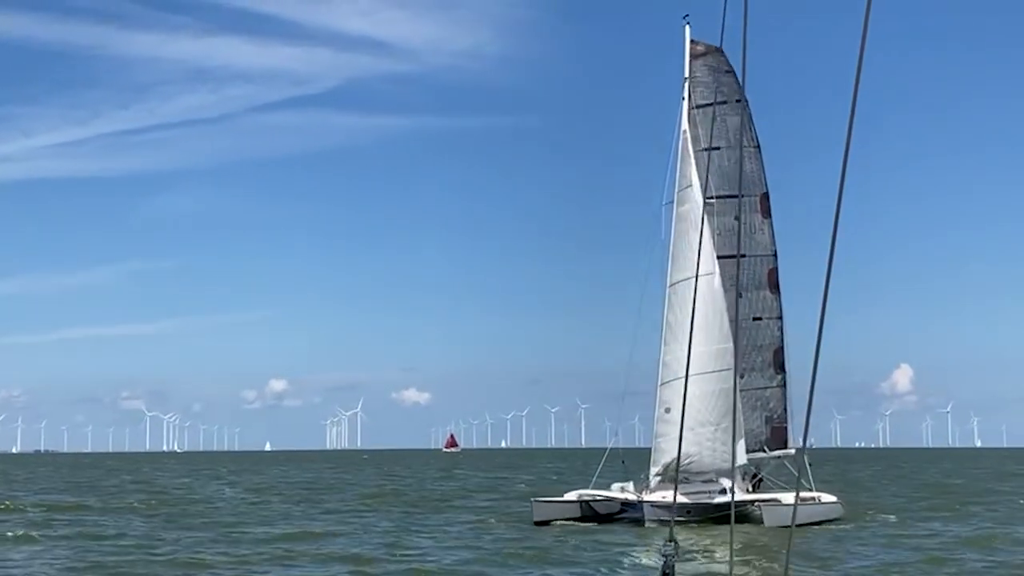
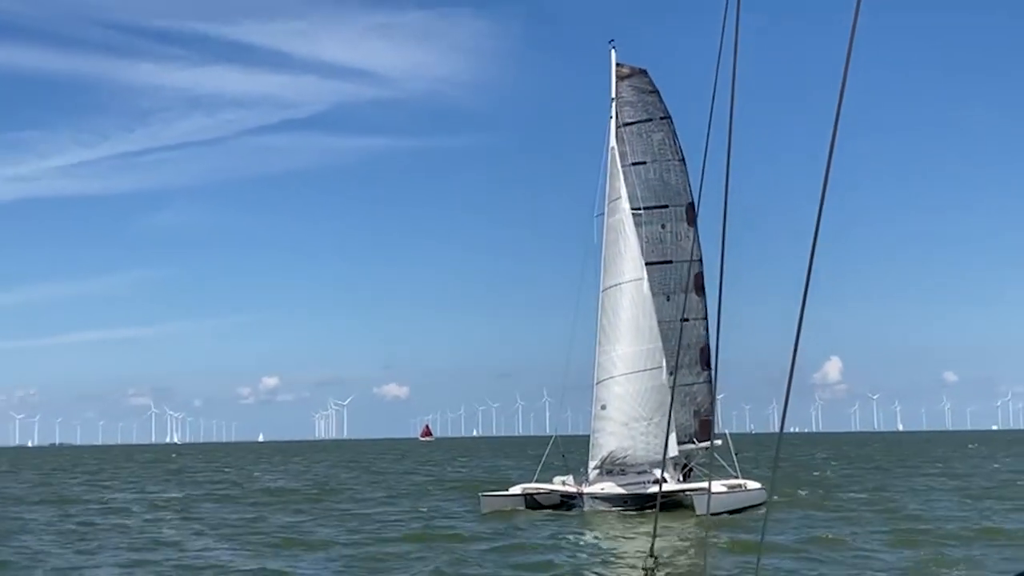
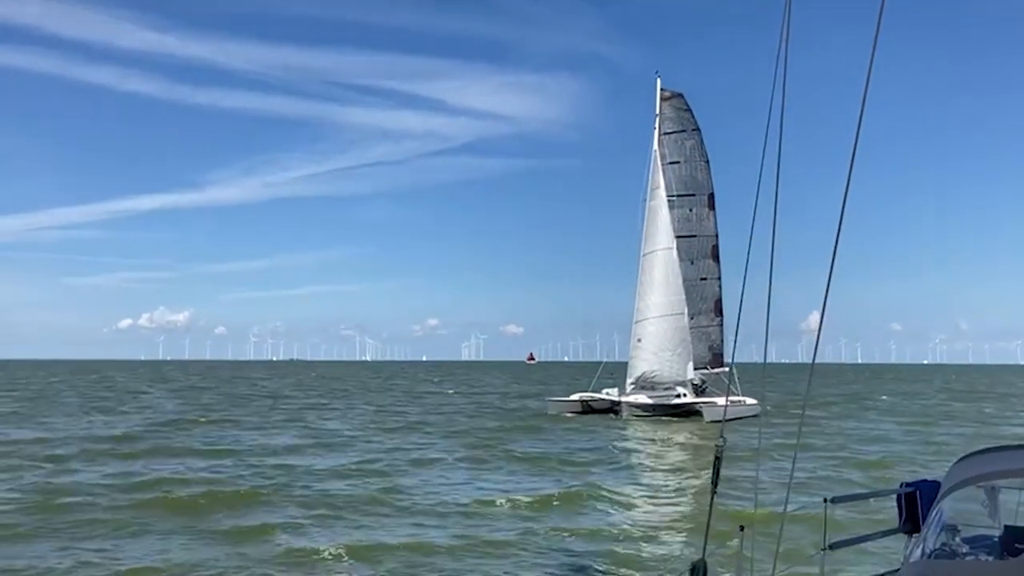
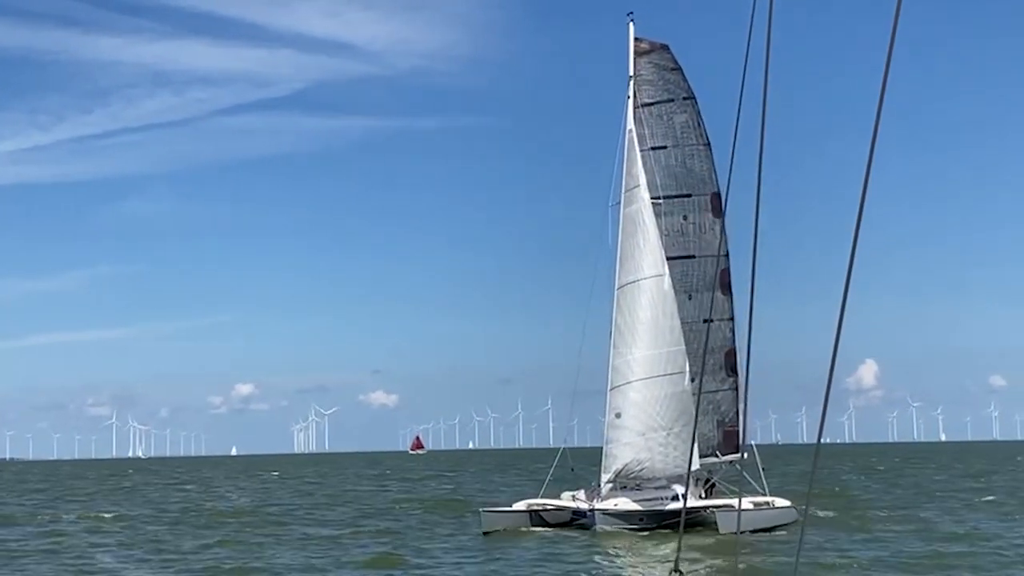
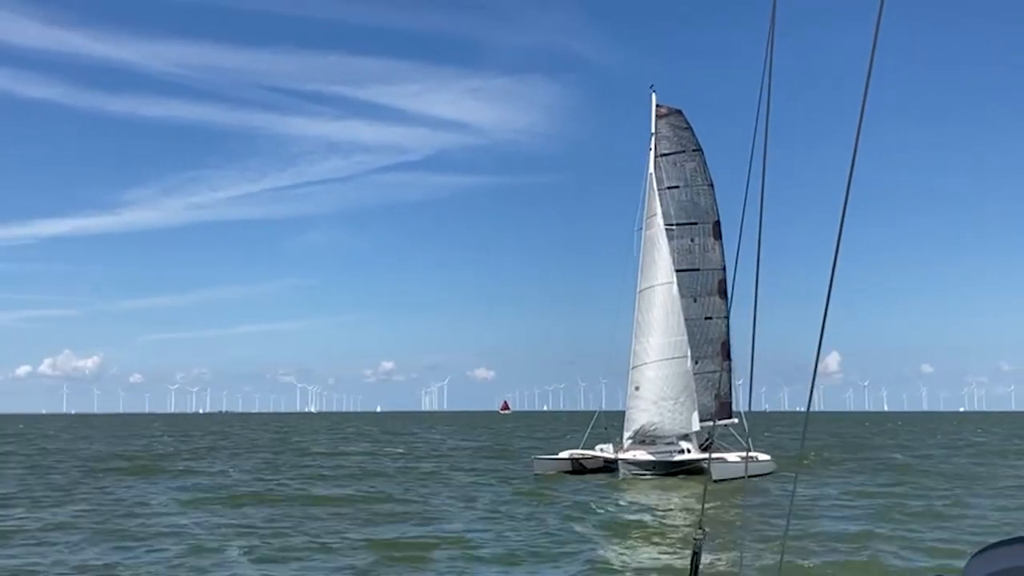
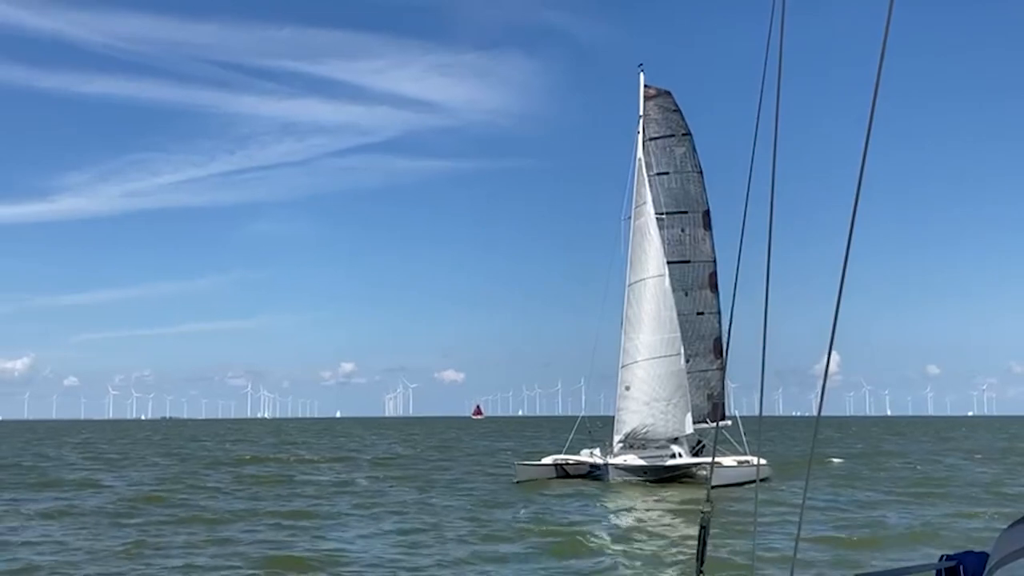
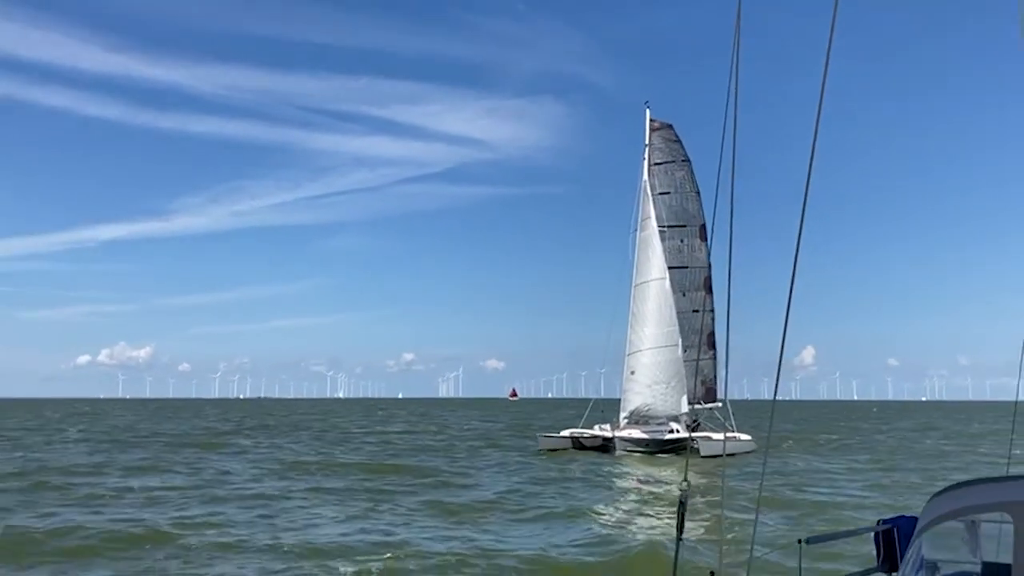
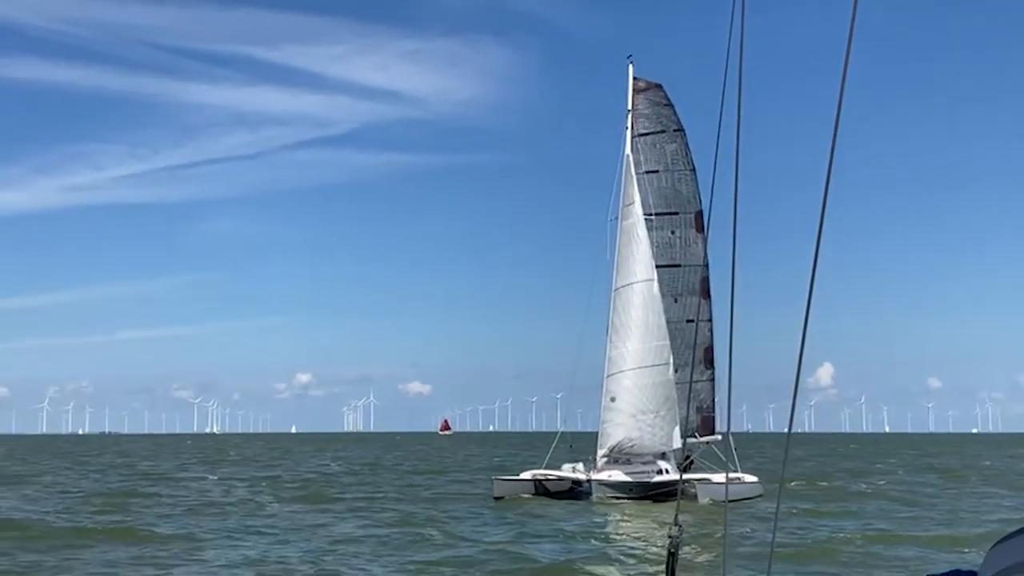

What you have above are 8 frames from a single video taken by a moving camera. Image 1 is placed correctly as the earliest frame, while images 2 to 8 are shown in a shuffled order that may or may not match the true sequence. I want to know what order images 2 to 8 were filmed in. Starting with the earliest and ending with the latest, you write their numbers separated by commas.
4, 2, 8, 6, 5, 7, 3
